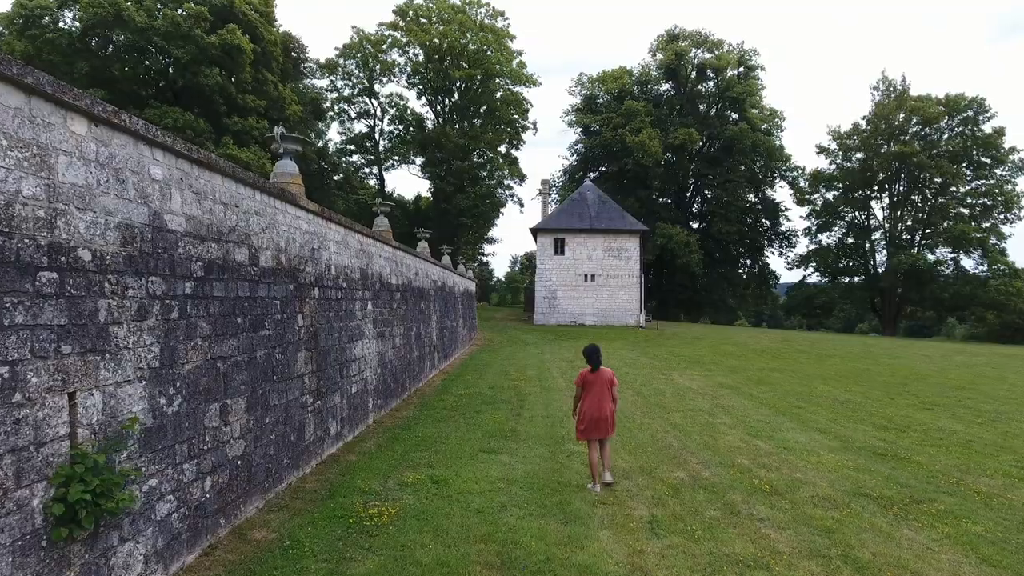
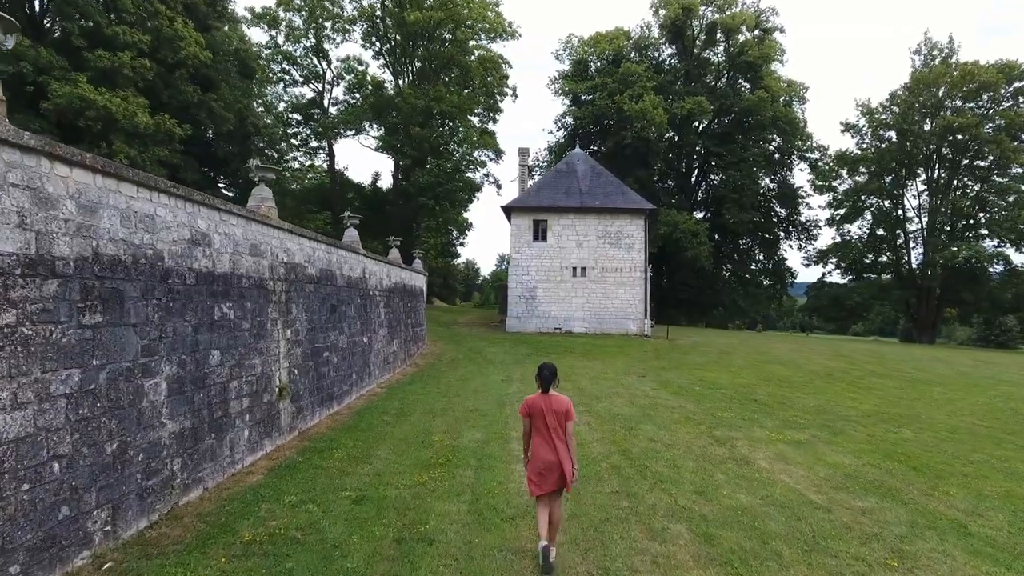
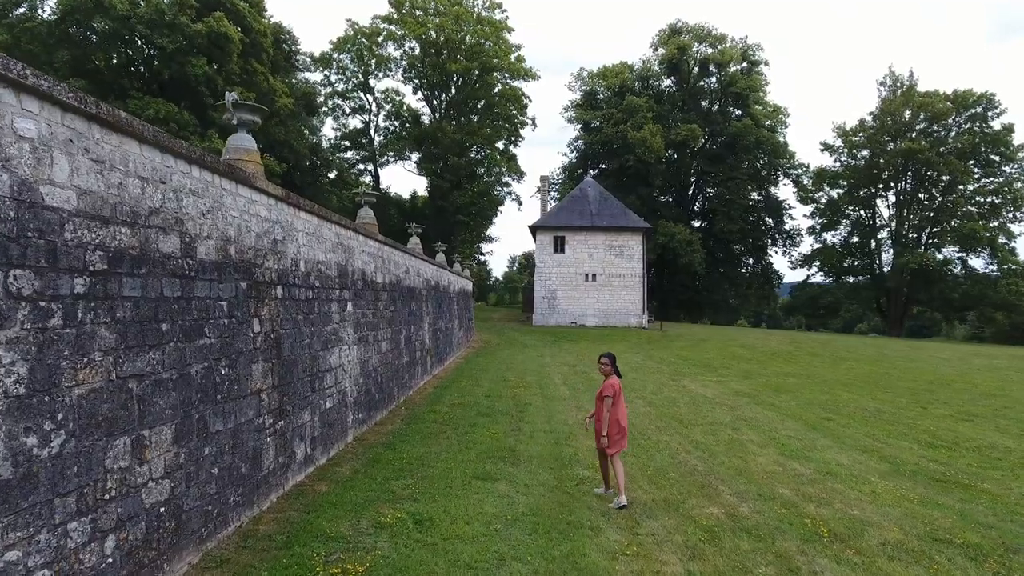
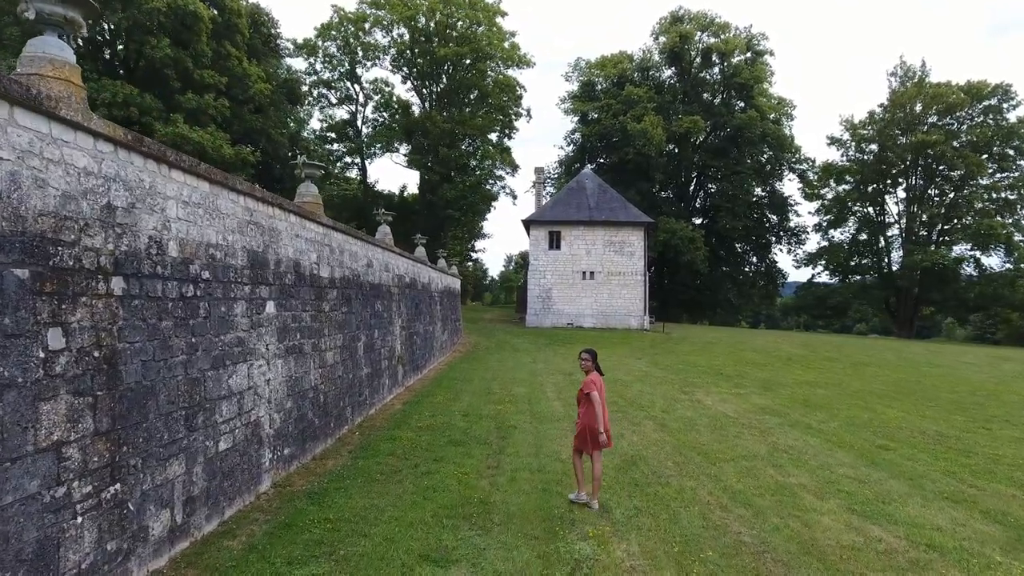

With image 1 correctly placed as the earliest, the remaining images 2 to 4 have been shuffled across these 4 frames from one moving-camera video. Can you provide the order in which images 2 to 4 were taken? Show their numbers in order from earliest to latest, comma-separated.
3, 4, 2
